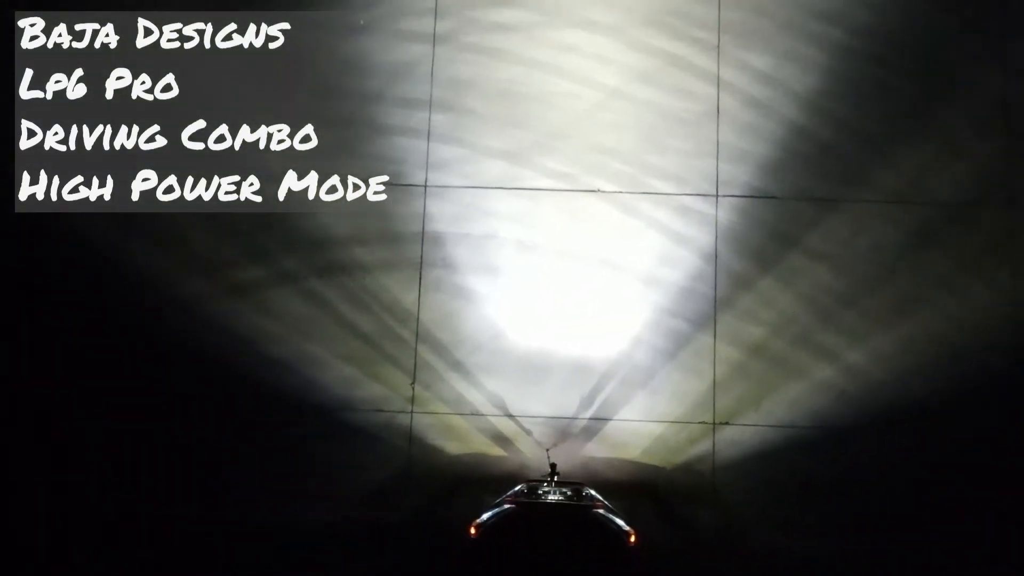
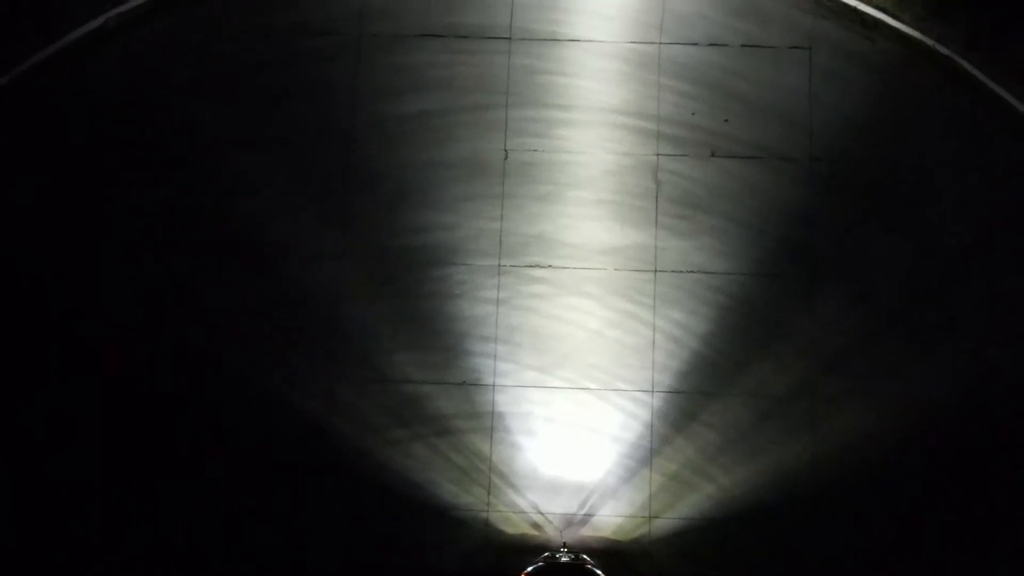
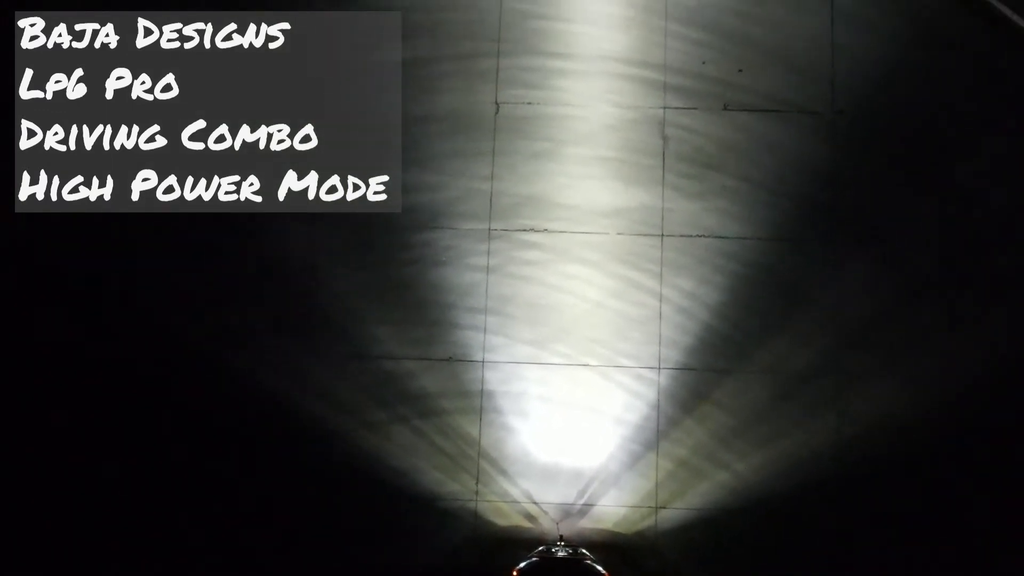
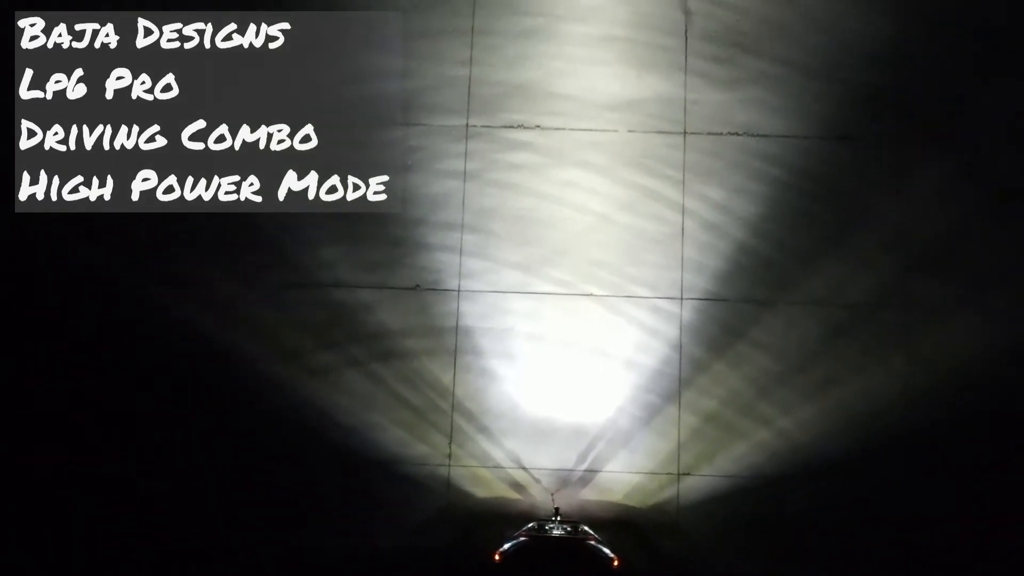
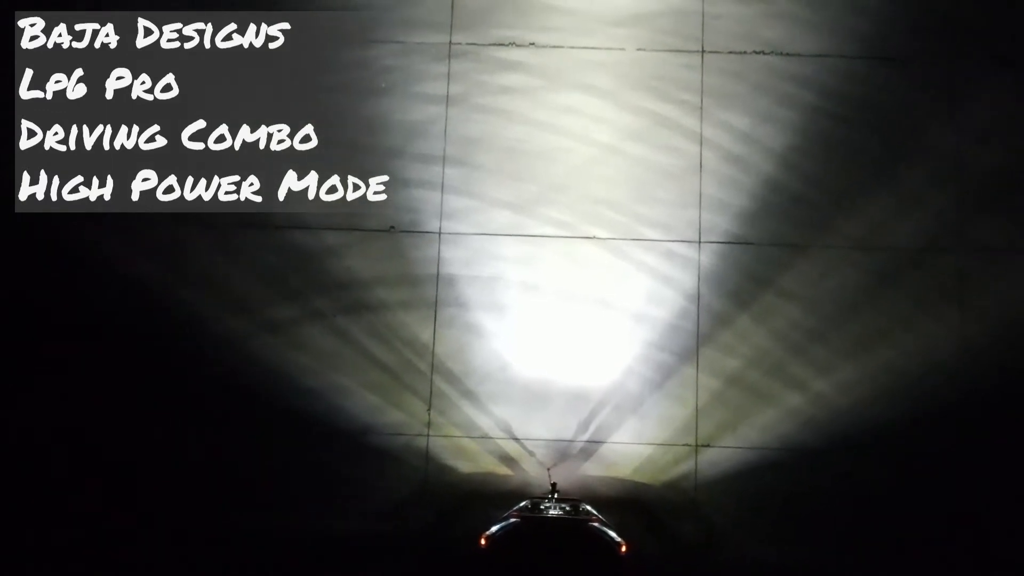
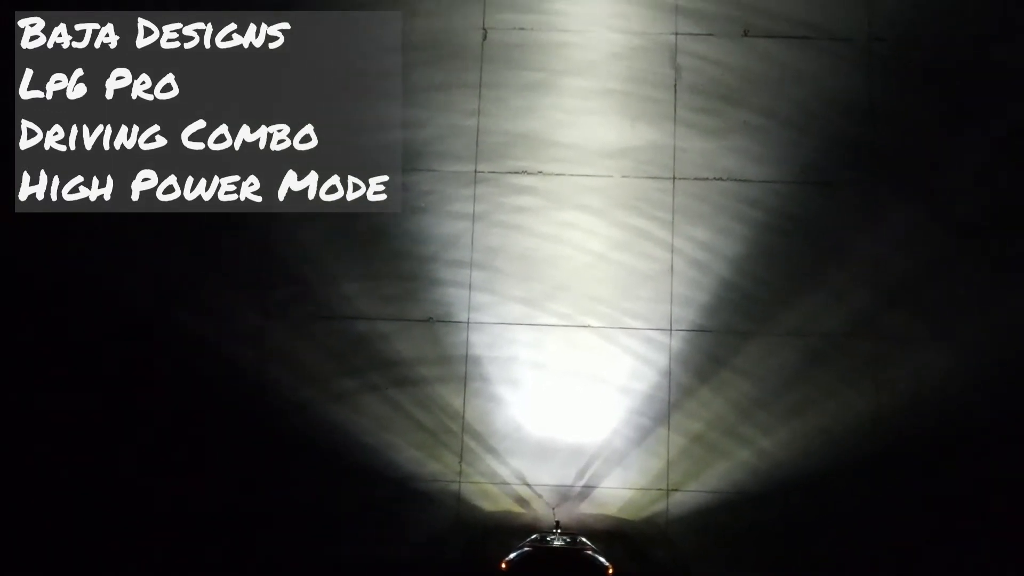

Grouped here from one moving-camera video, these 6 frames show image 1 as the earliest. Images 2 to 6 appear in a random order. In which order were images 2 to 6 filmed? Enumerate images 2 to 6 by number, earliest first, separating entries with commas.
5, 4, 6, 3, 2
